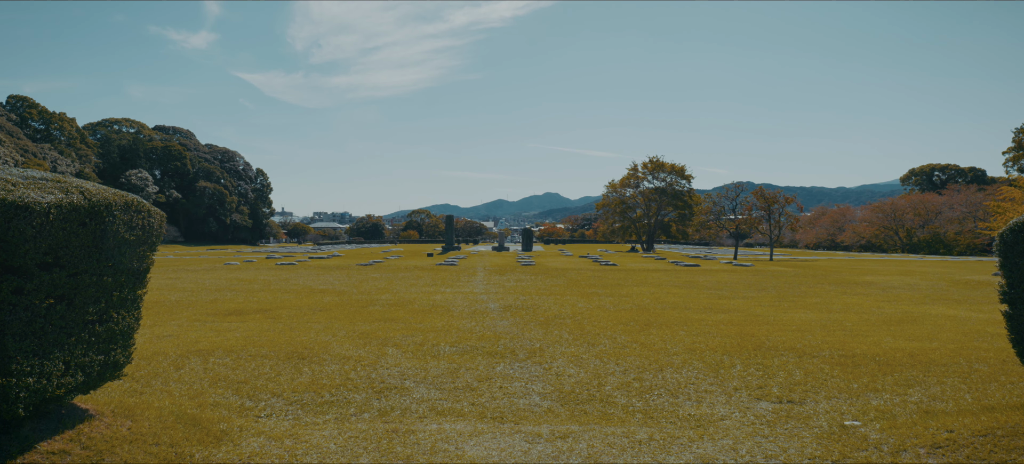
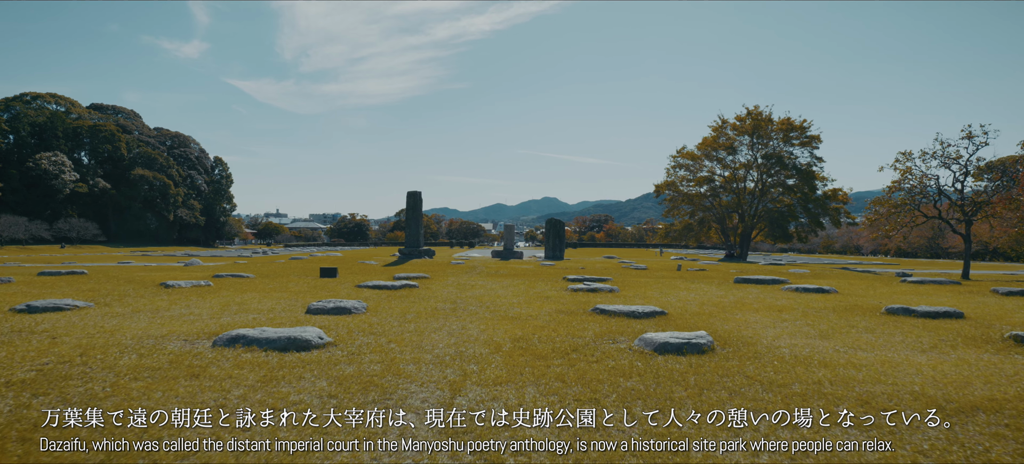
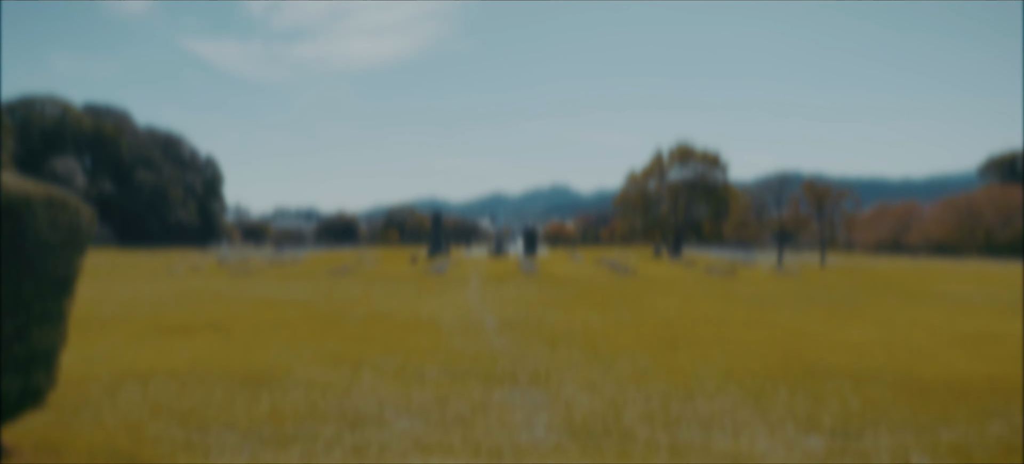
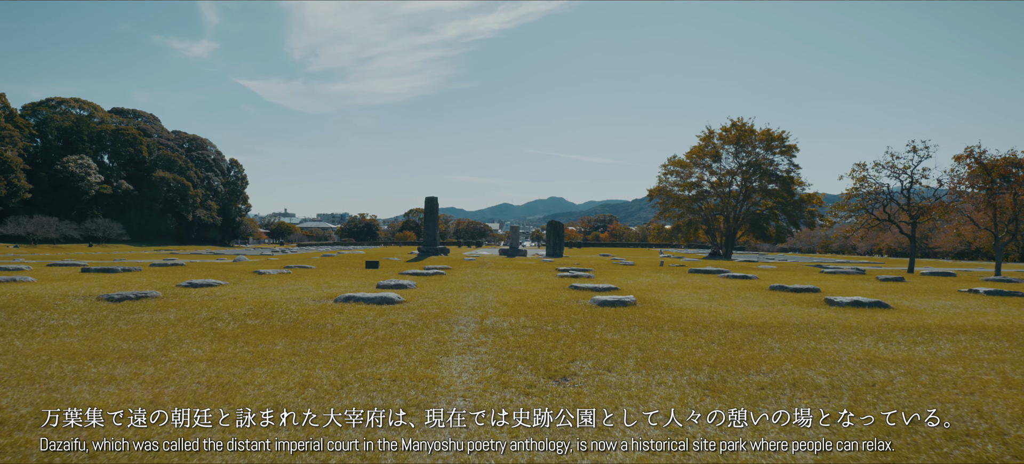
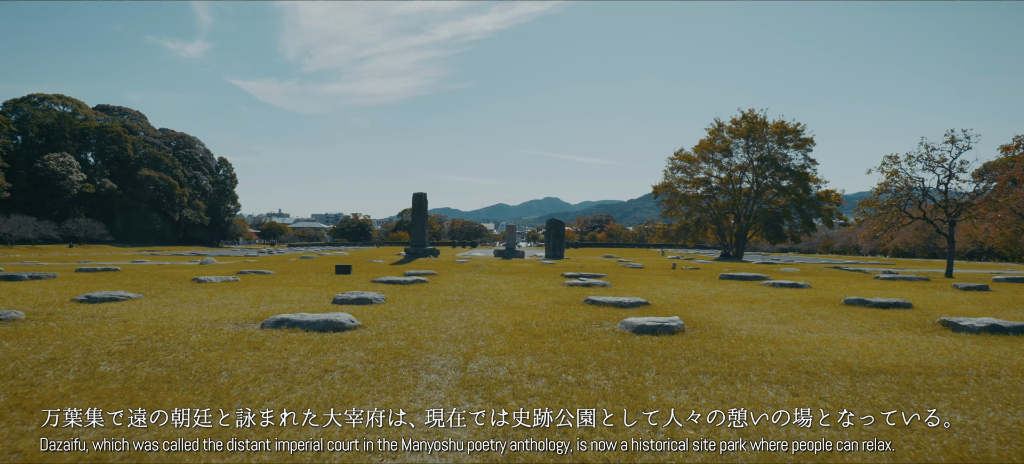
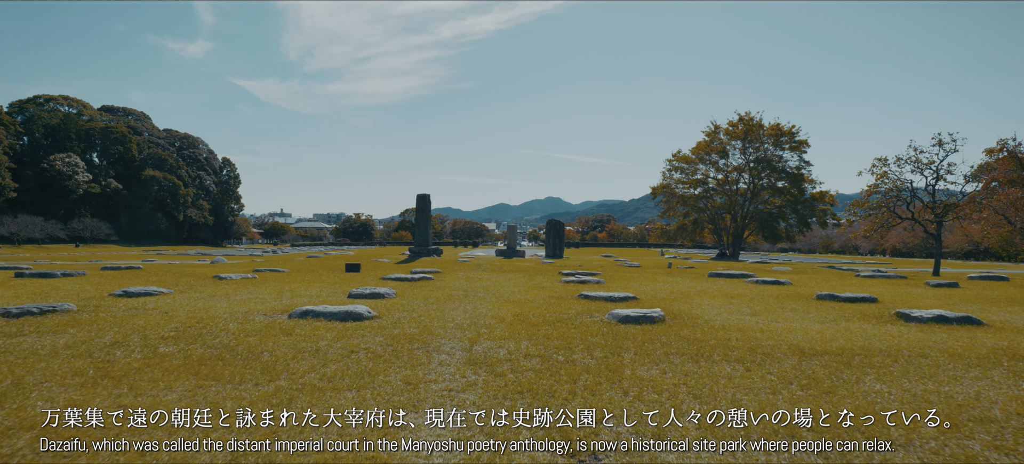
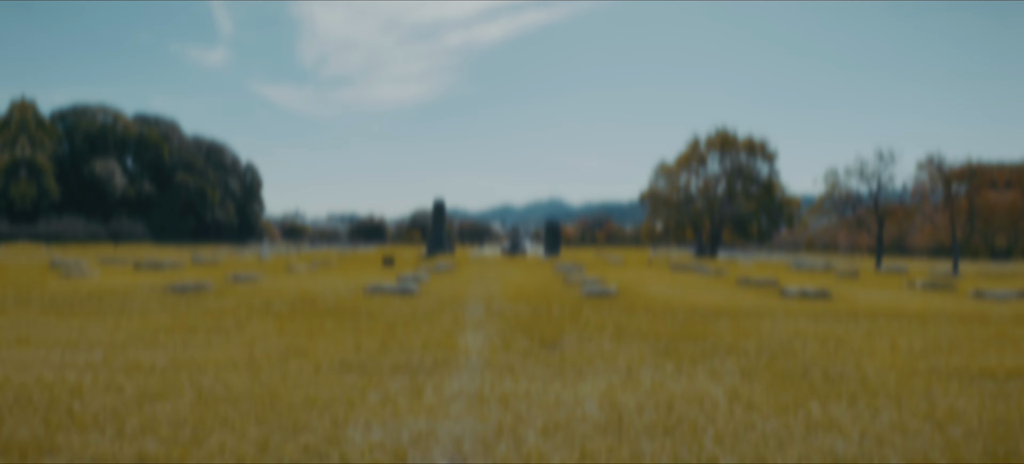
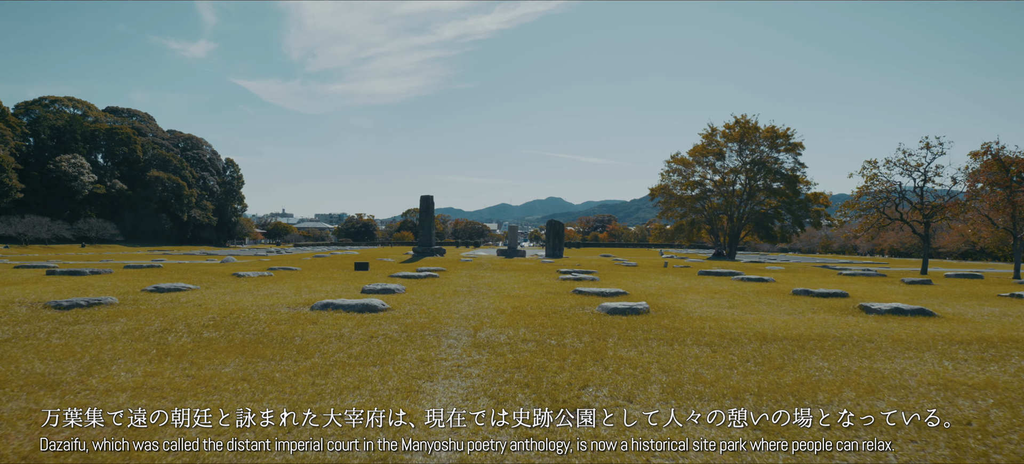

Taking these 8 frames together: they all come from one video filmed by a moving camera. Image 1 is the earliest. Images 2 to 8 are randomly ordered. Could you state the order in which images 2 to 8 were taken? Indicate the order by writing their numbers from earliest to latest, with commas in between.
3, 7, 4, 8, 6, 5, 2
